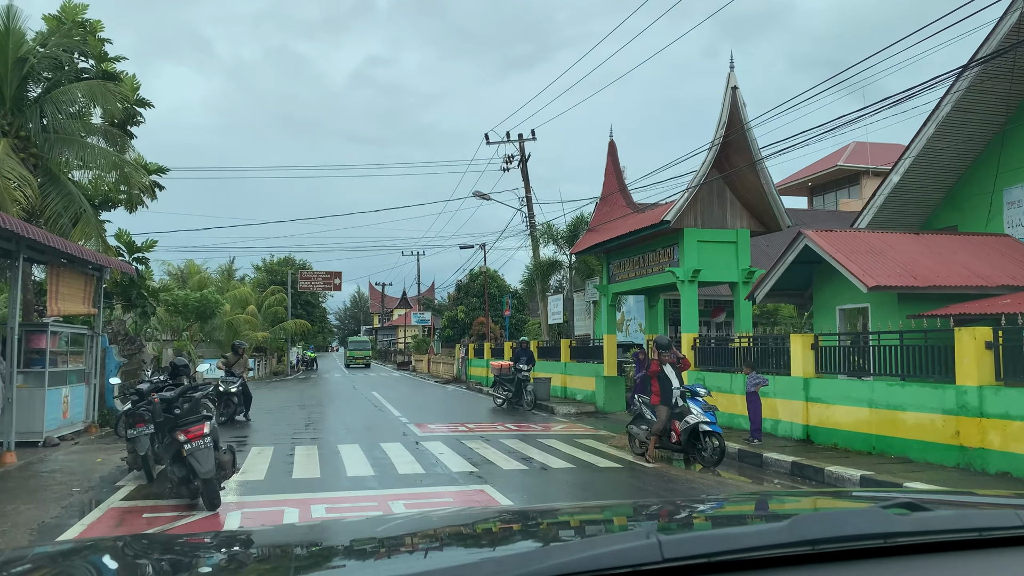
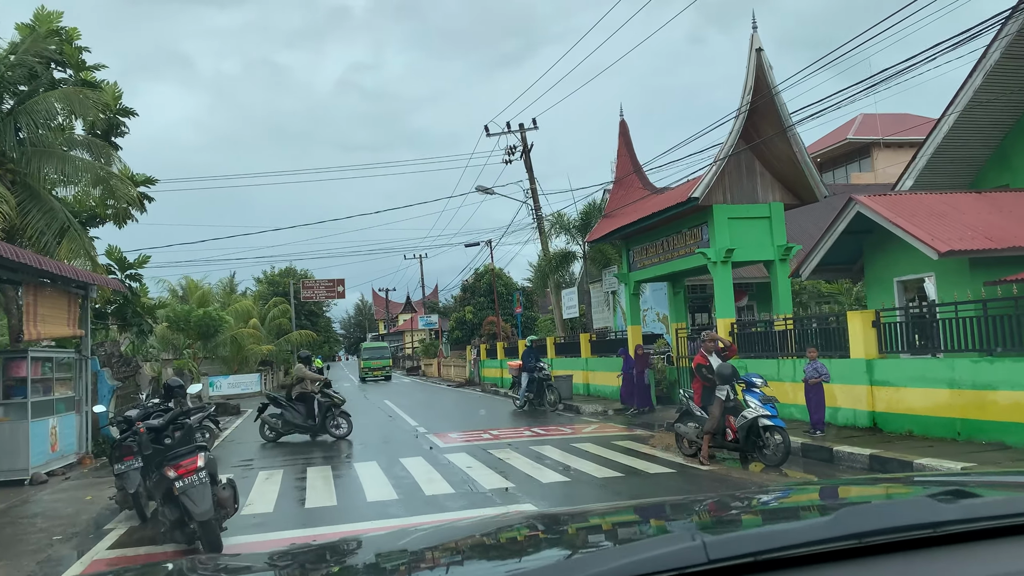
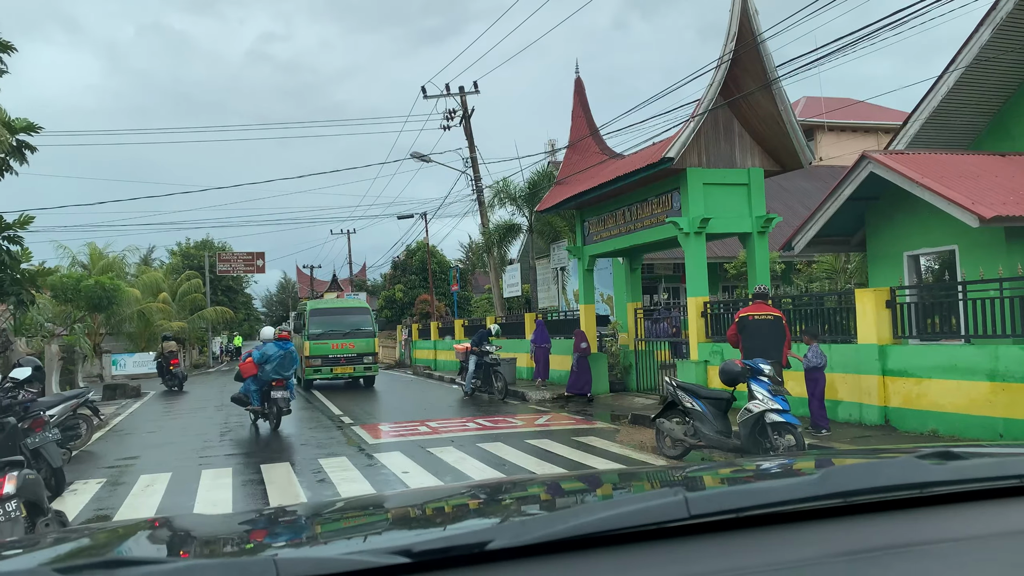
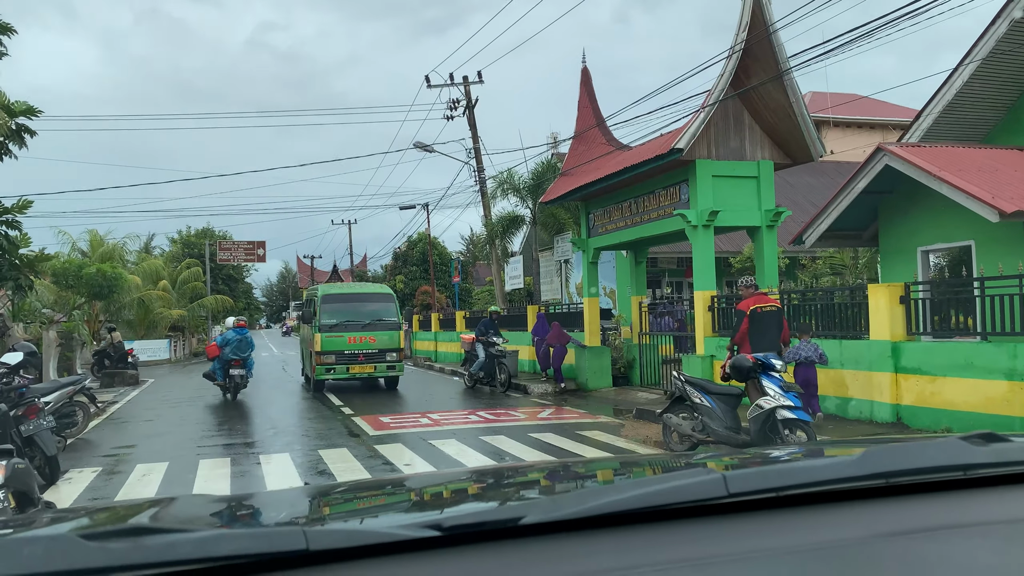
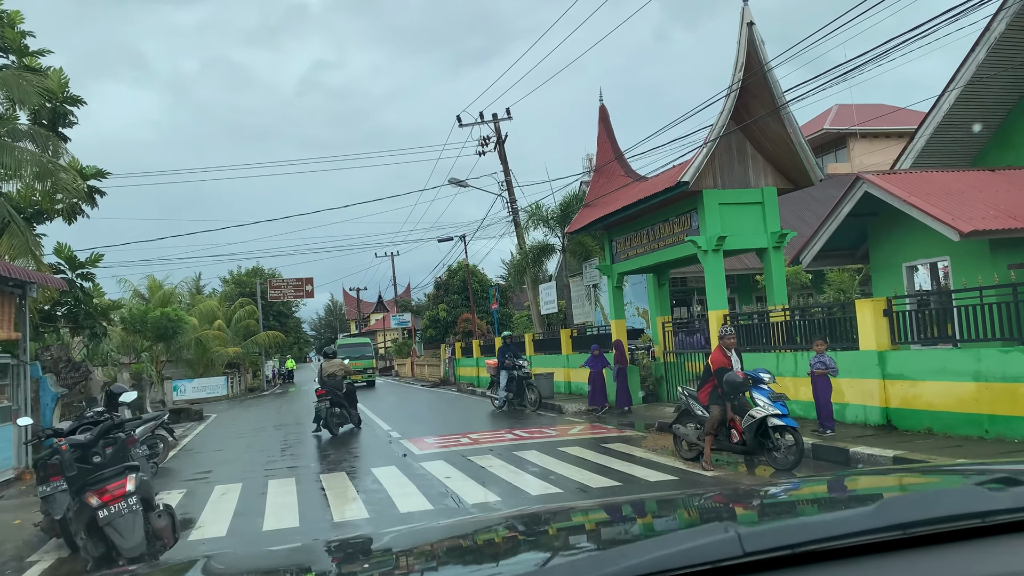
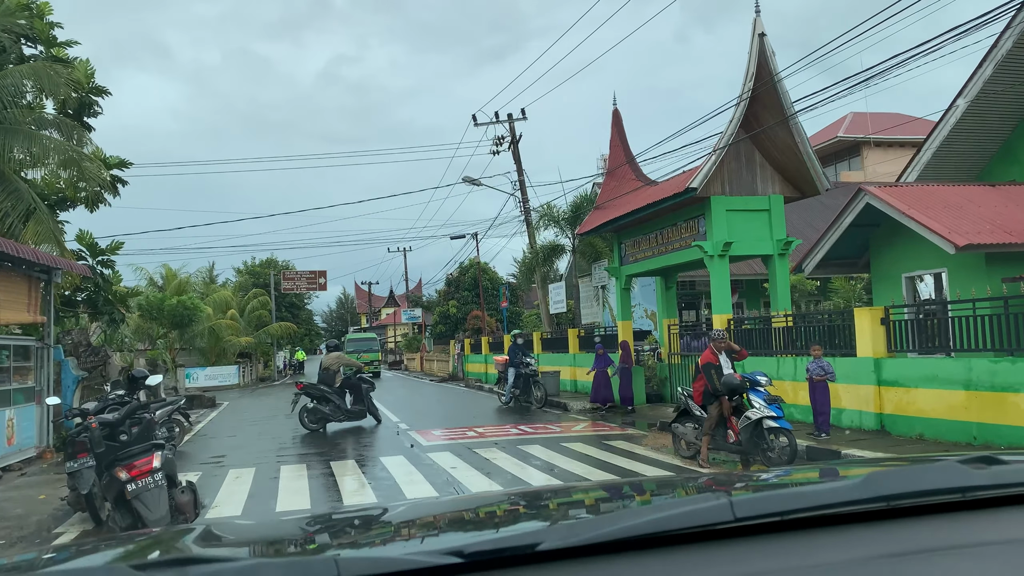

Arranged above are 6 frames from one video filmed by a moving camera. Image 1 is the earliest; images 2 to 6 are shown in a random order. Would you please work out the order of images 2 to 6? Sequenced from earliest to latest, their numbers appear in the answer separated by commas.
2, 6, 5, 3, 4
